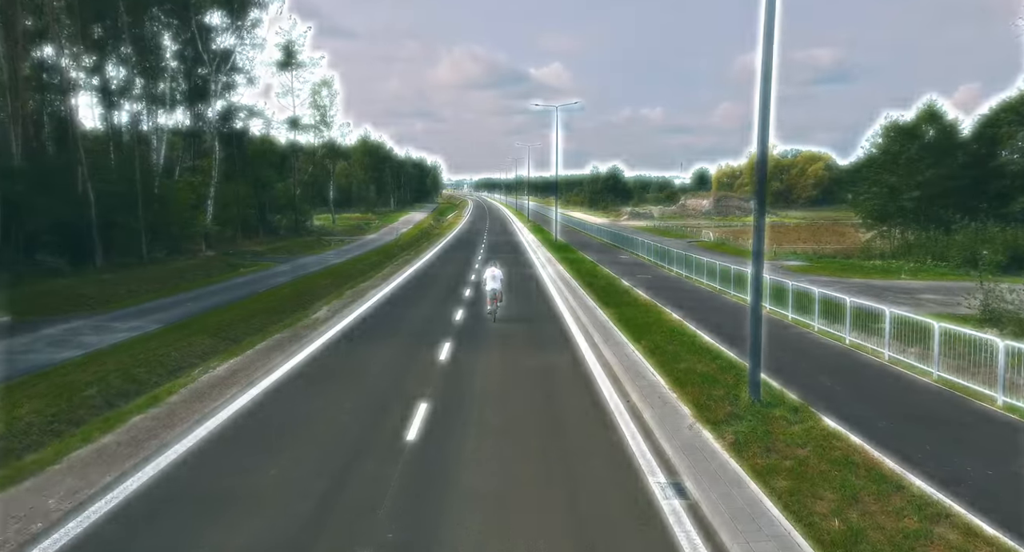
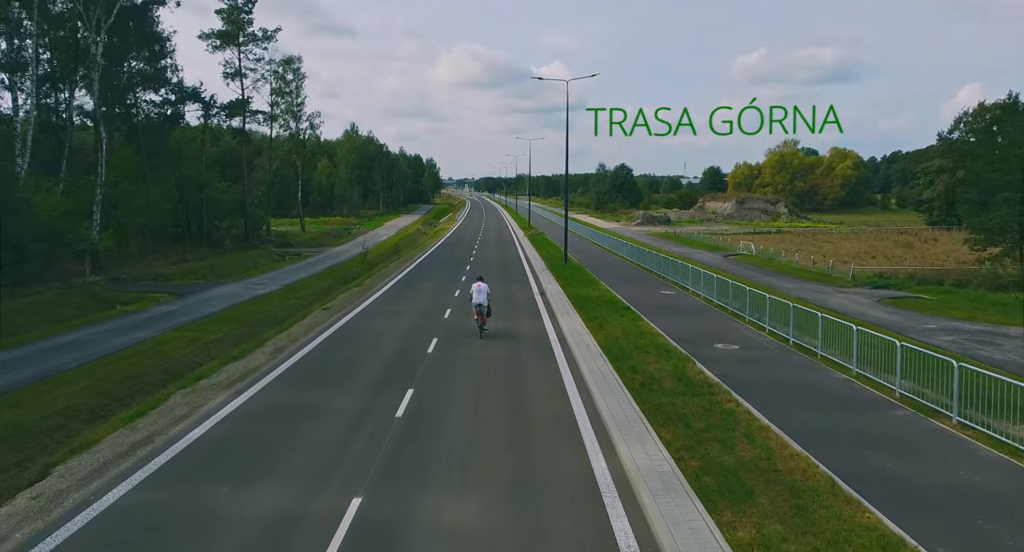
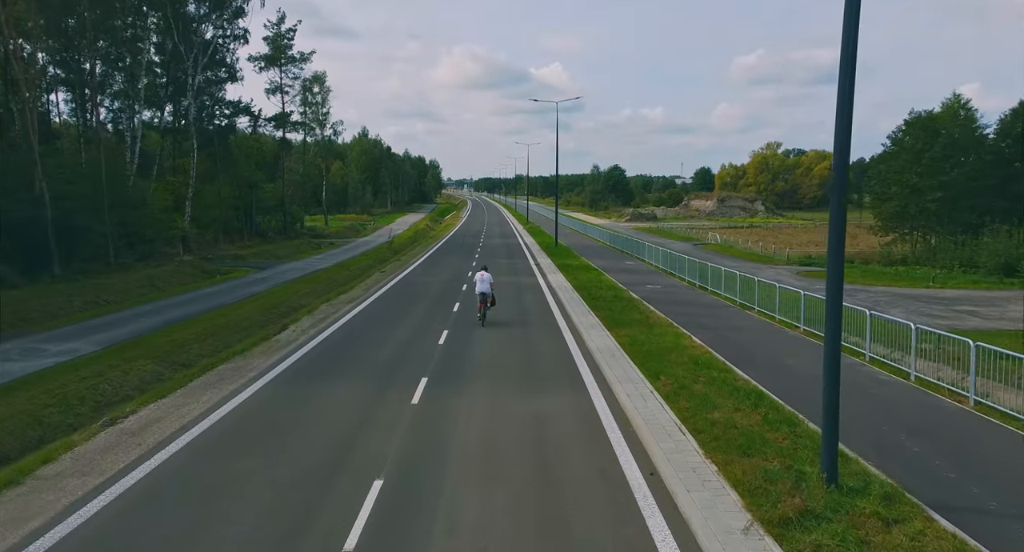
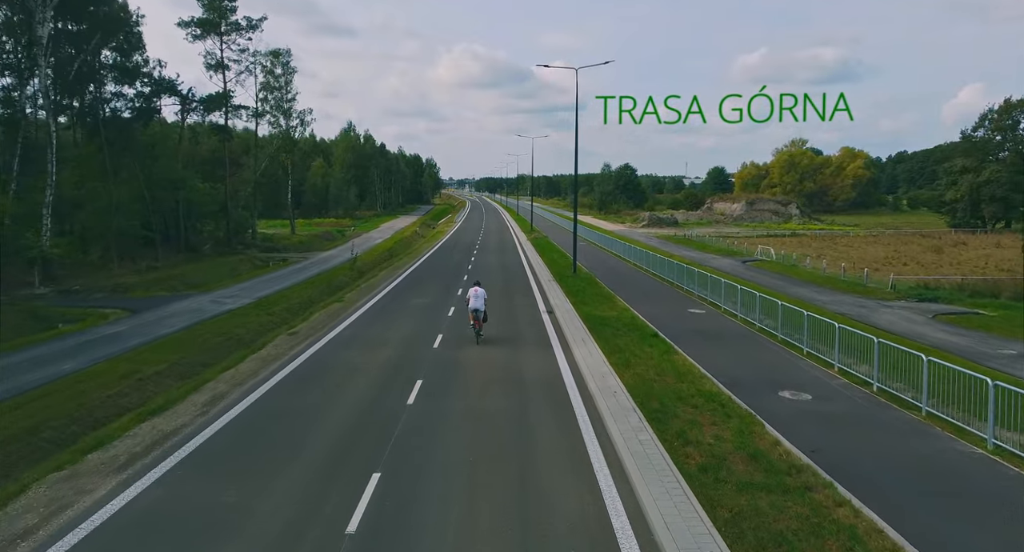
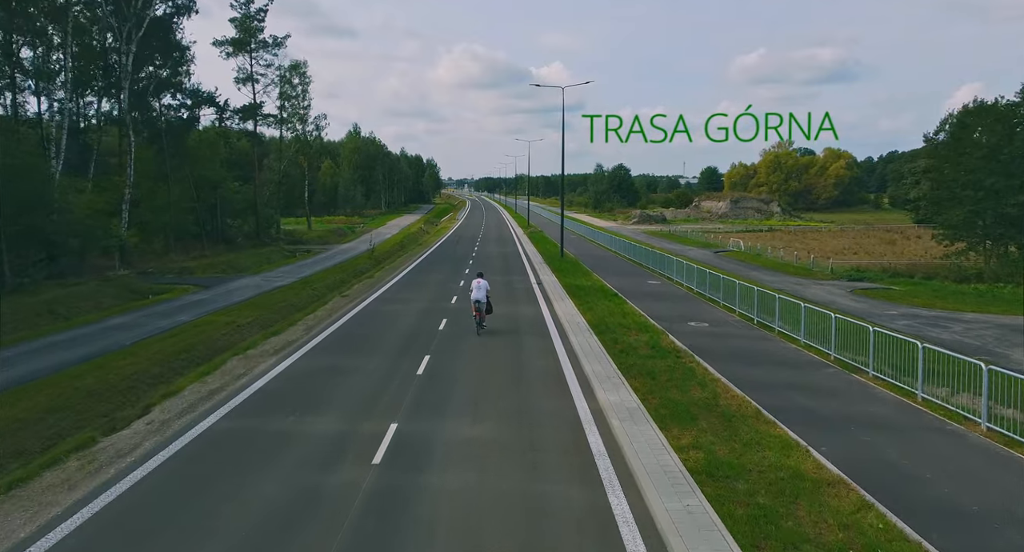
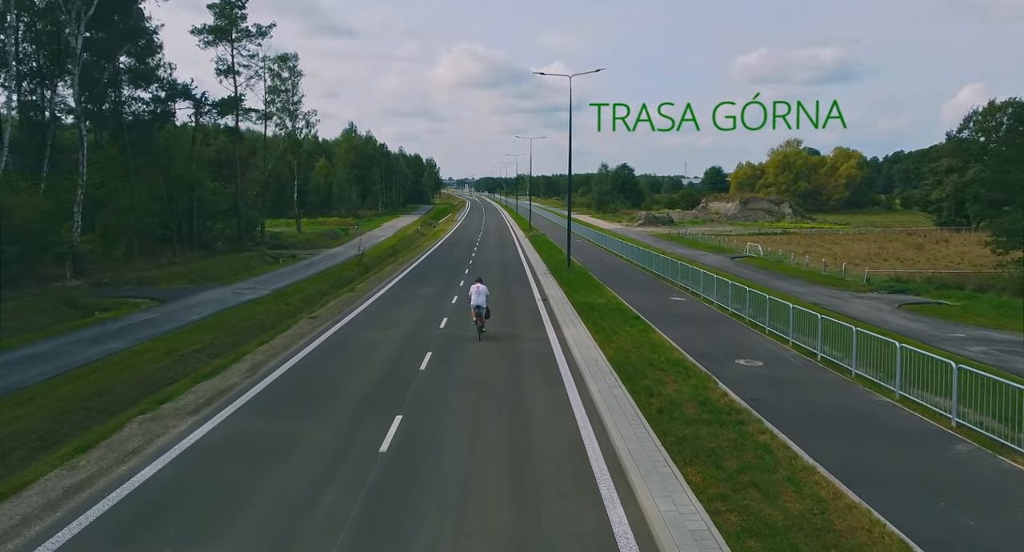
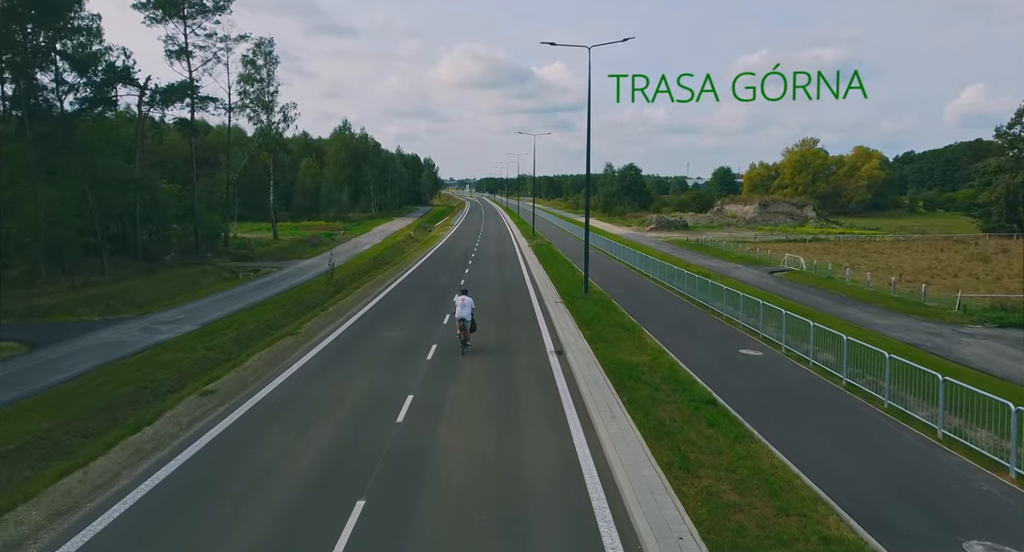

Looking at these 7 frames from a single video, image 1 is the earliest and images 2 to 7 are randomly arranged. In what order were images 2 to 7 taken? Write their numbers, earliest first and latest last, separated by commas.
3, 5, 2, 6, 4, 7
